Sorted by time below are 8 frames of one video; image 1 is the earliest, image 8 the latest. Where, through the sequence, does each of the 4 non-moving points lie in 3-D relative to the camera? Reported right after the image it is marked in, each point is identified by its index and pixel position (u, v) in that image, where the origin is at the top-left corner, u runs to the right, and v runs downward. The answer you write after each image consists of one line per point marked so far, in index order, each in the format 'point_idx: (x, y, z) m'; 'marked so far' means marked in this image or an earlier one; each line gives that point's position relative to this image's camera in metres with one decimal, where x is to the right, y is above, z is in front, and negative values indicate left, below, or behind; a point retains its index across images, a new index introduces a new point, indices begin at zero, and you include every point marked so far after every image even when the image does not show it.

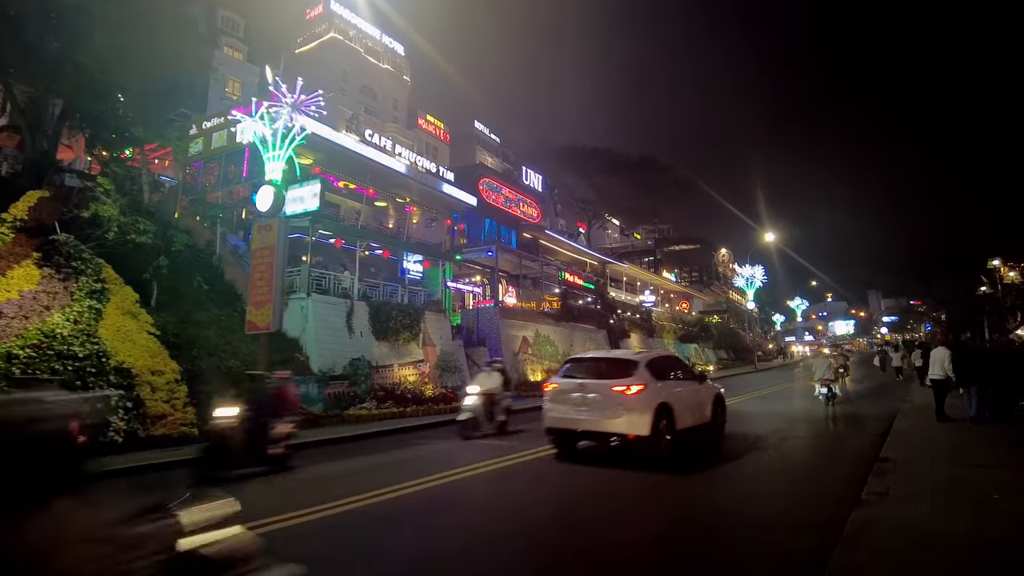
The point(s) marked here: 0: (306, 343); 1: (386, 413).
0: (-6.3, -1.6, +17.0) m
1: (-3.7, -3.6, +16.3) m
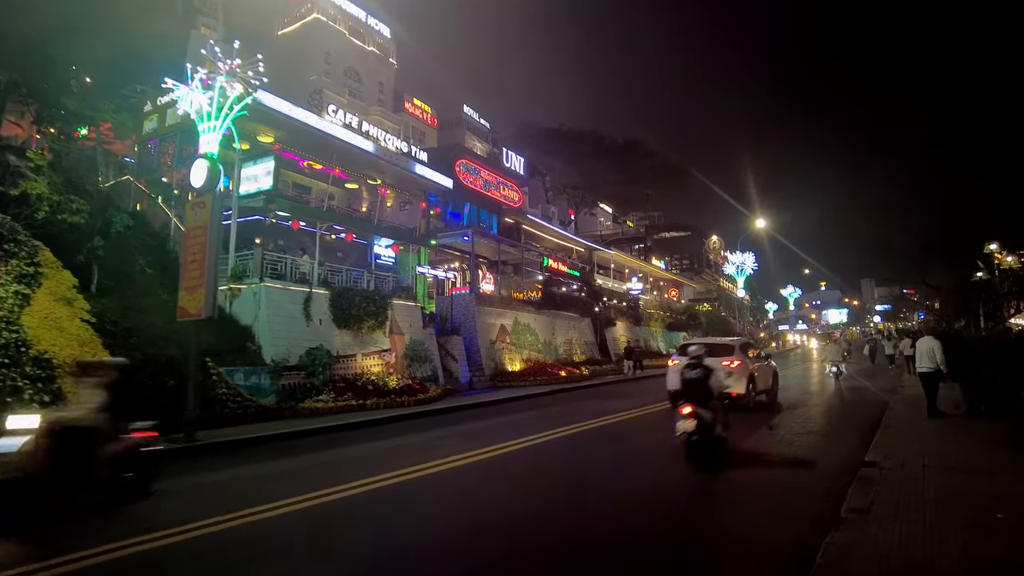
0: (-7.1, -1.2, +15.9) m
1: (-4.6, -3.2, +15.3) m
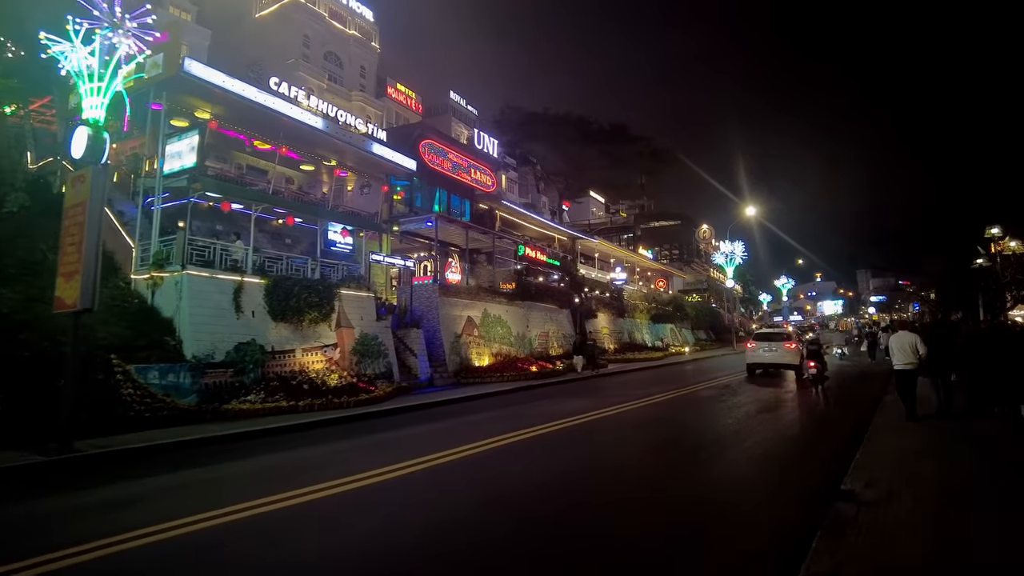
0: (-8.4, -0.9, +14.3) m
1: (-5.8, -2.9, +13.7) m
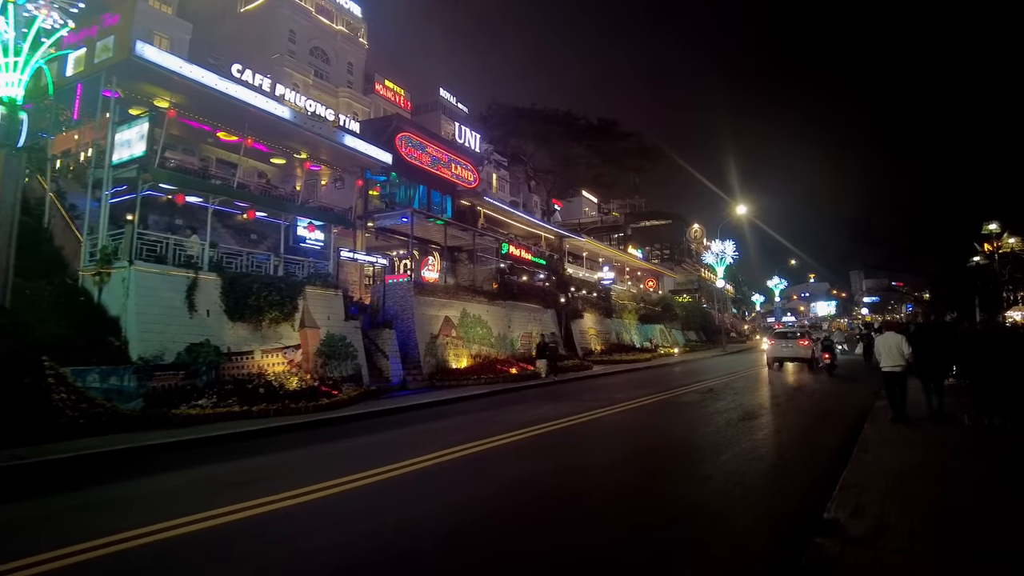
0: (-9.1, -0.8, +13.3) m
1: (-6.6, -2.8, +12.8) m
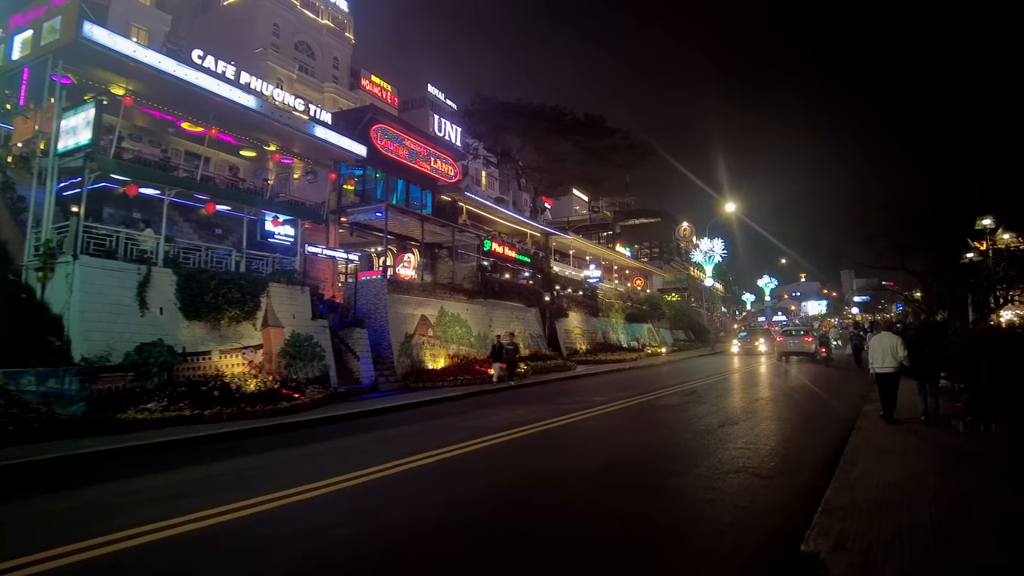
0: (-9.8, -0.8, +12.5) m
1: (-7.2, -2.7, +11.9) m
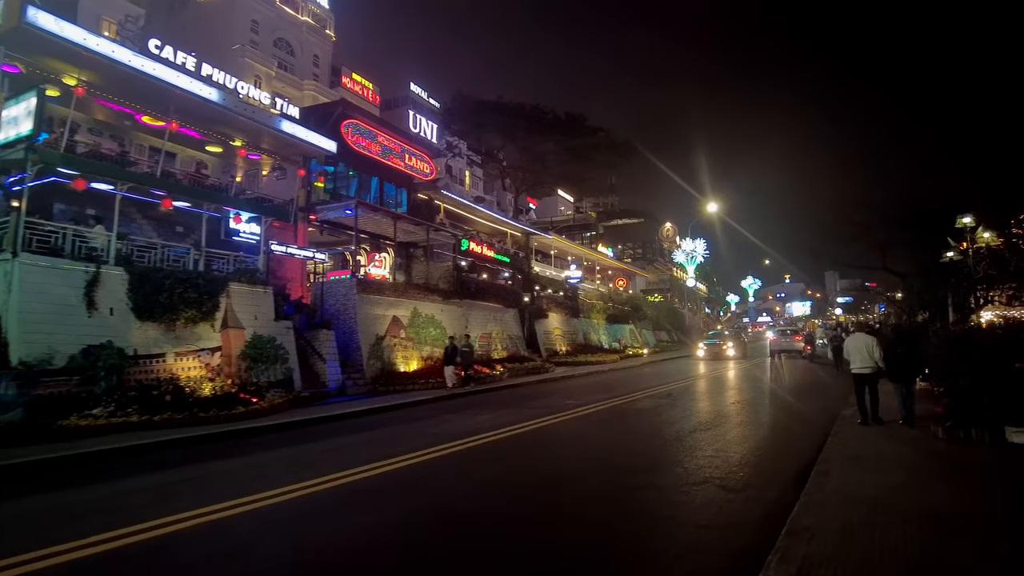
0: (-10.5, -0.7, +11.7) m
1: (-7.9, -2.7, +11.3) m
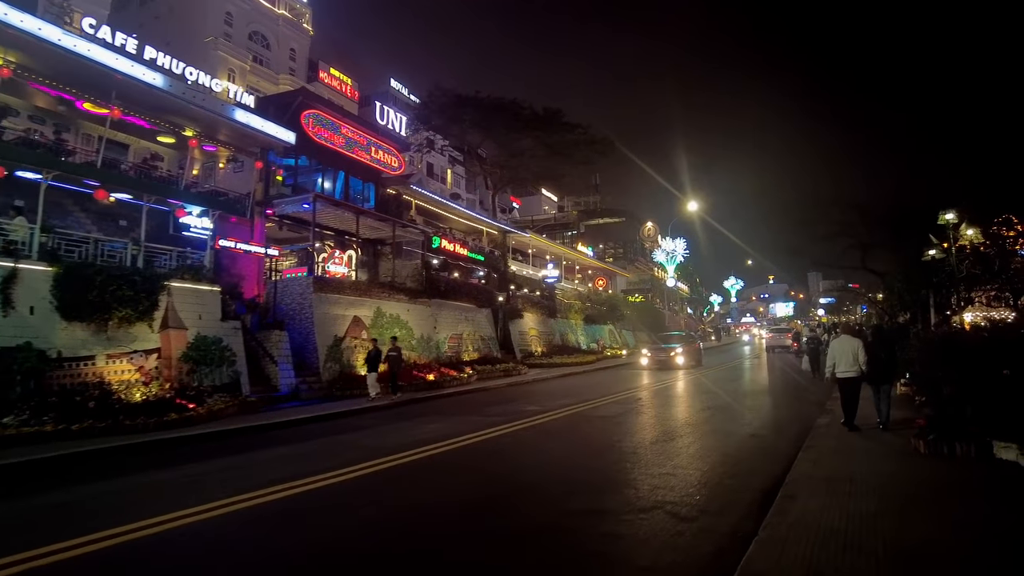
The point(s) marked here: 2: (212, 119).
0: (-11.4, -0.7, +10.6) m
1: (-8.8, -2.7, +10.2) m
2: (-9.5, +5.4, +18.0) m
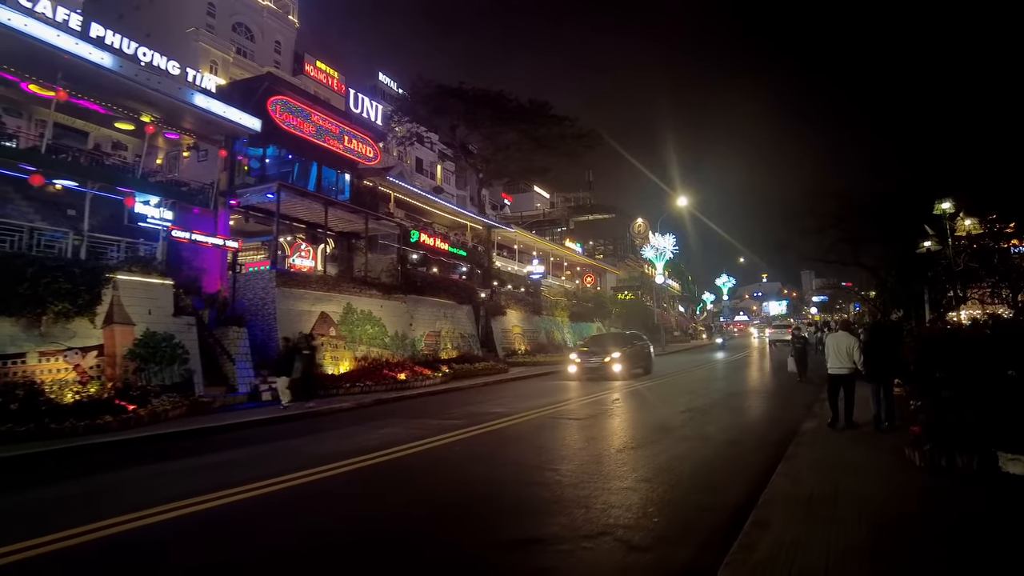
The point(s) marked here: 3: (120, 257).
0: (-12.0, -0.5, +9.7) m
1: (-9.5, -2.5, +9.3) m
2: (-10.2, +5.6, +17.0) m
3: (-9.8, +0.9, +14.6) m
